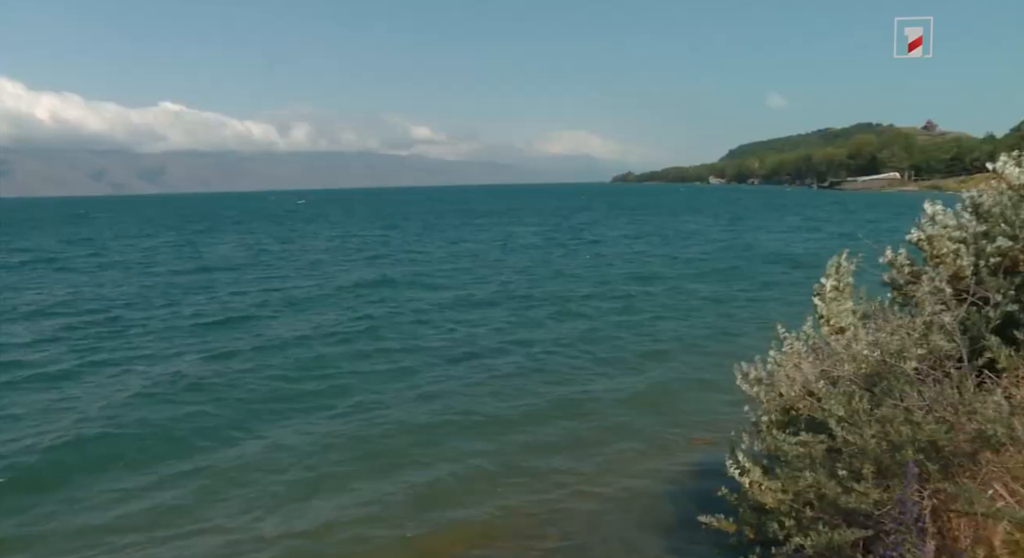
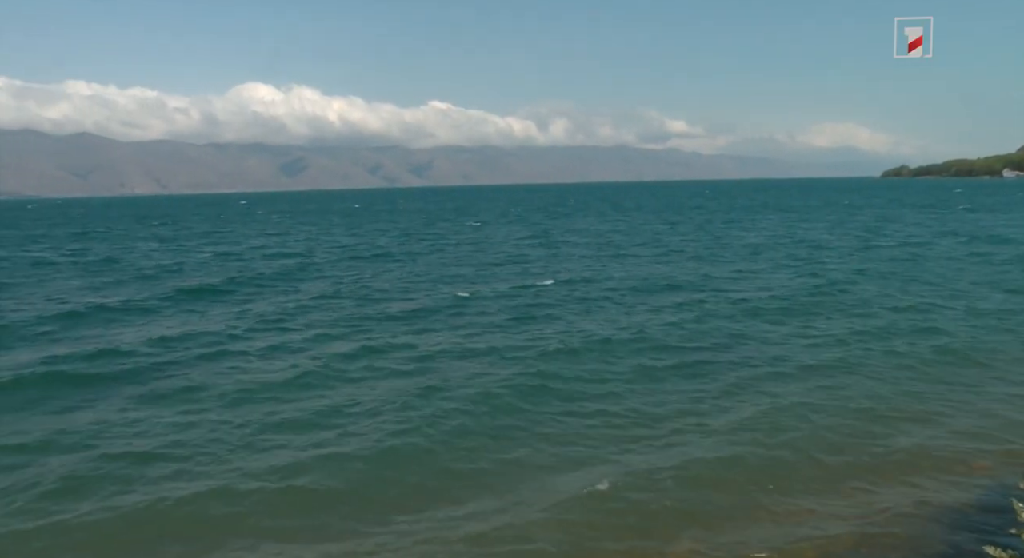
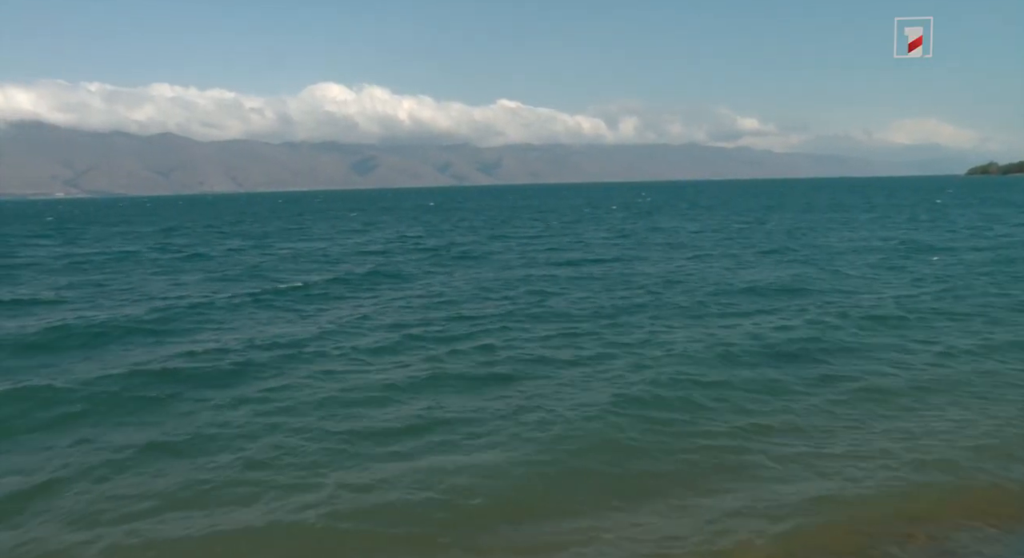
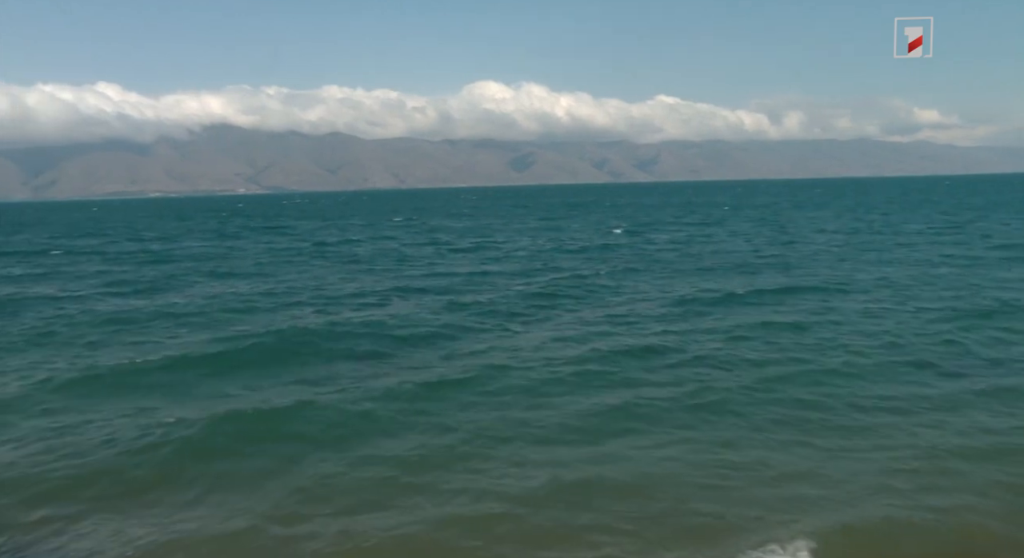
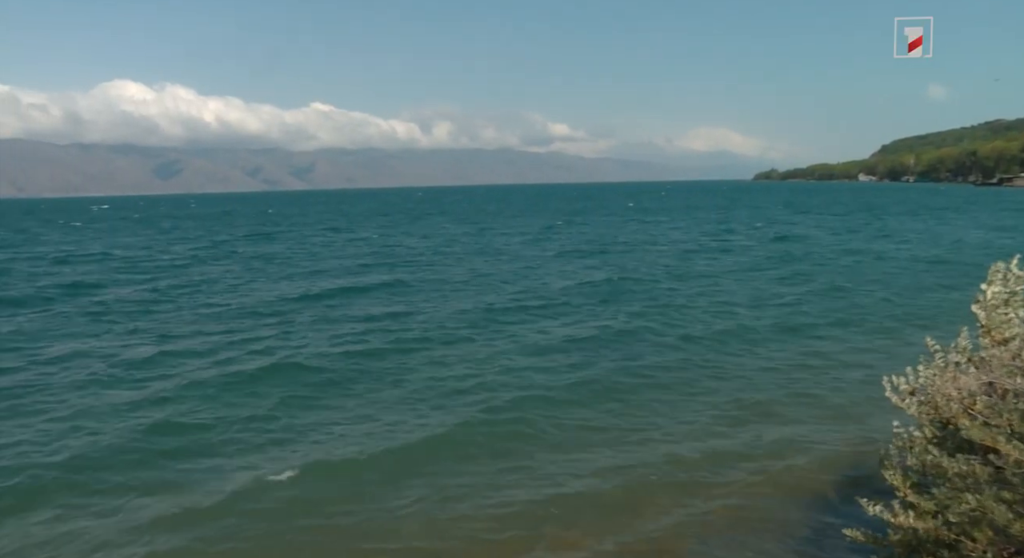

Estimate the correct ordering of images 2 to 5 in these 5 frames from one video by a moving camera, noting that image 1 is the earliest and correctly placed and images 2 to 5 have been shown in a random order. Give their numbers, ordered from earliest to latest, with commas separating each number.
5, 2, 3, 4
